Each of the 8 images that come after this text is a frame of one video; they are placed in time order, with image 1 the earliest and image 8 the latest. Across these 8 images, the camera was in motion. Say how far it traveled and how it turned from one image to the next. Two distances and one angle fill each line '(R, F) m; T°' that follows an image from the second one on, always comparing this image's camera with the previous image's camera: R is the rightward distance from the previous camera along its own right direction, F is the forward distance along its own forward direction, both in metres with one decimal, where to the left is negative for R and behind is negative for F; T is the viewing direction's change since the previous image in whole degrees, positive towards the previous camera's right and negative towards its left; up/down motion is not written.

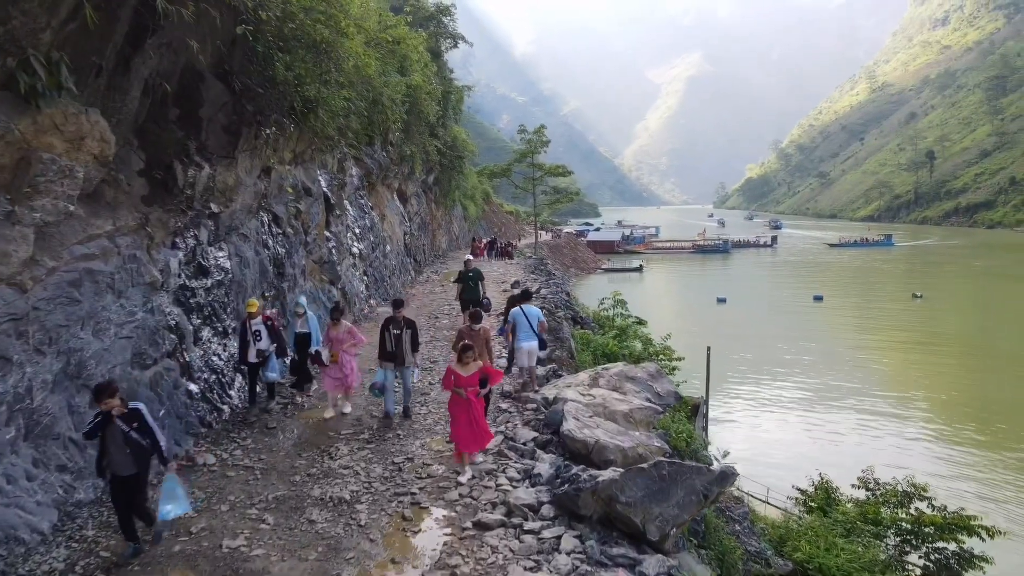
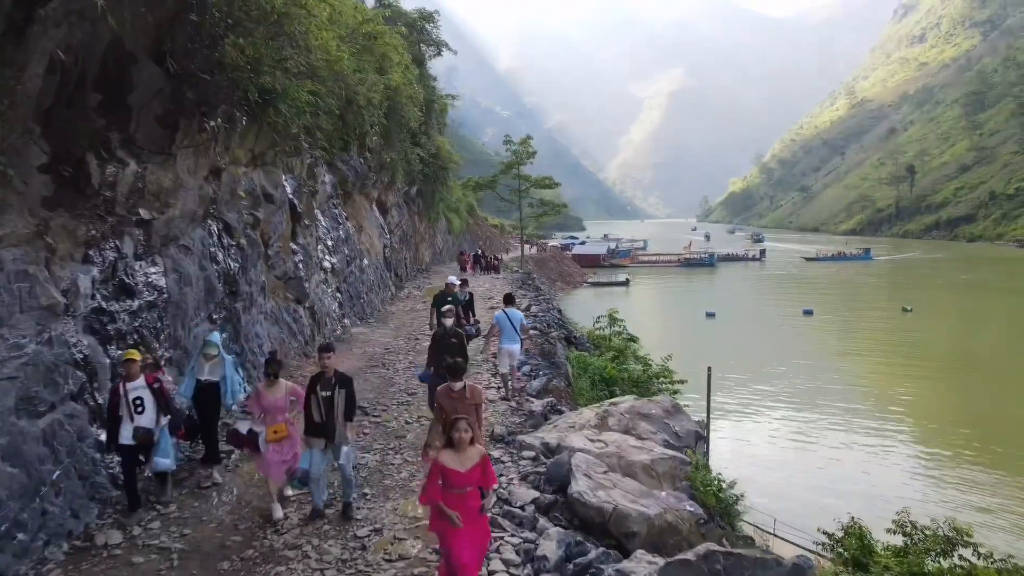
(-0.1, +1.4) m; +1°
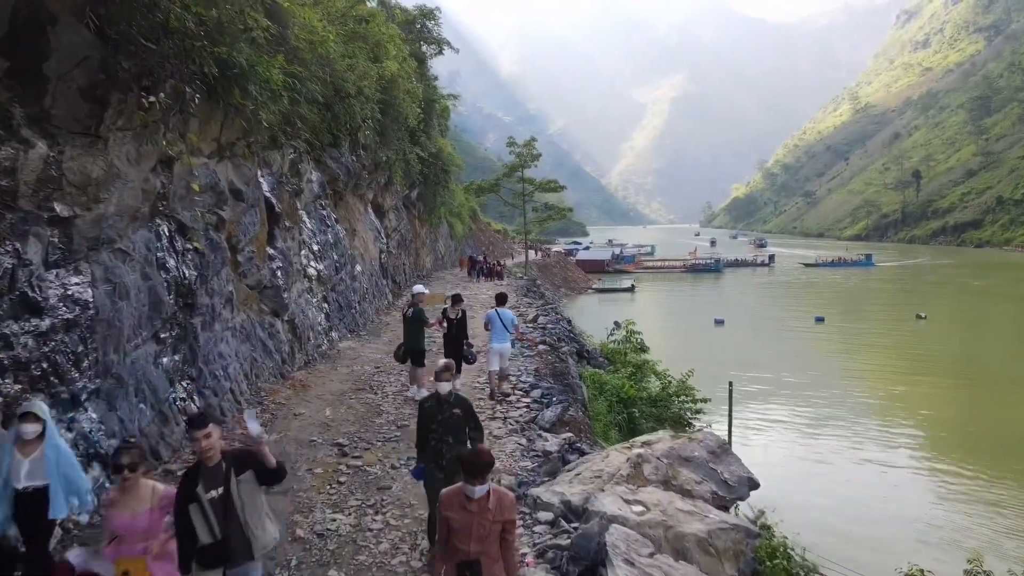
(-0.1, +1.5) m; 0°
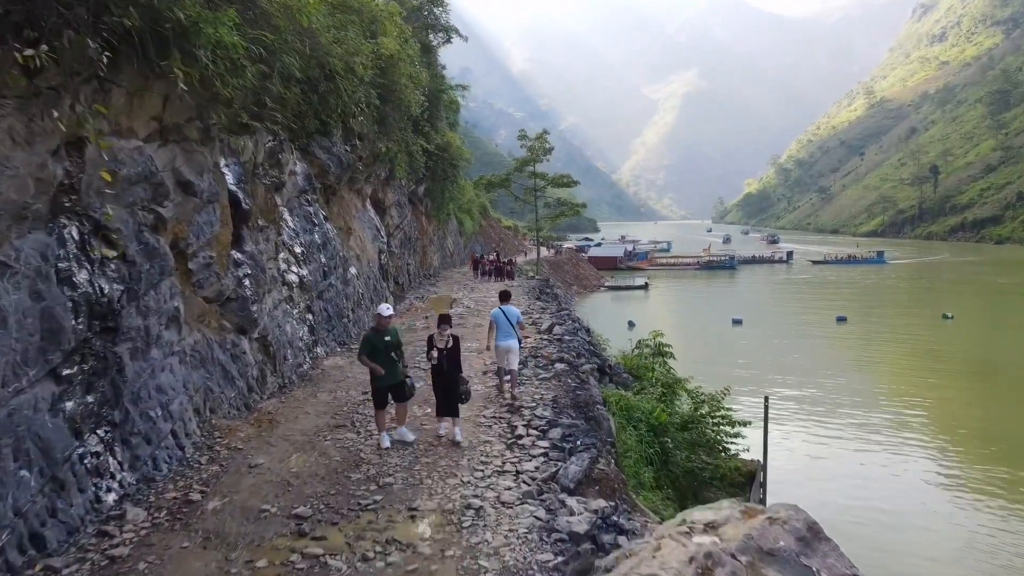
(0.0, +1.8) m; -1°
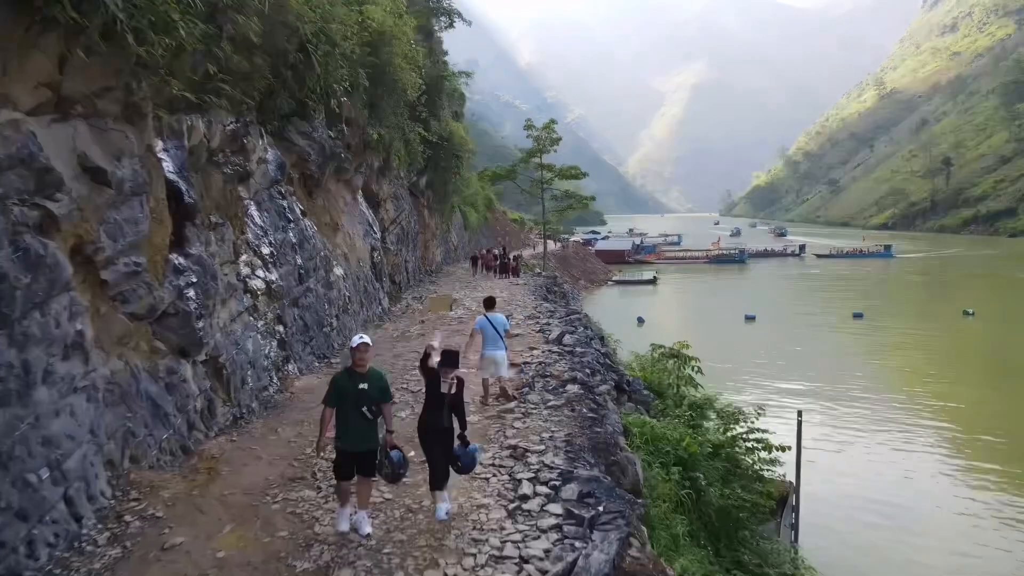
(0.0, +1.7) m; 0°
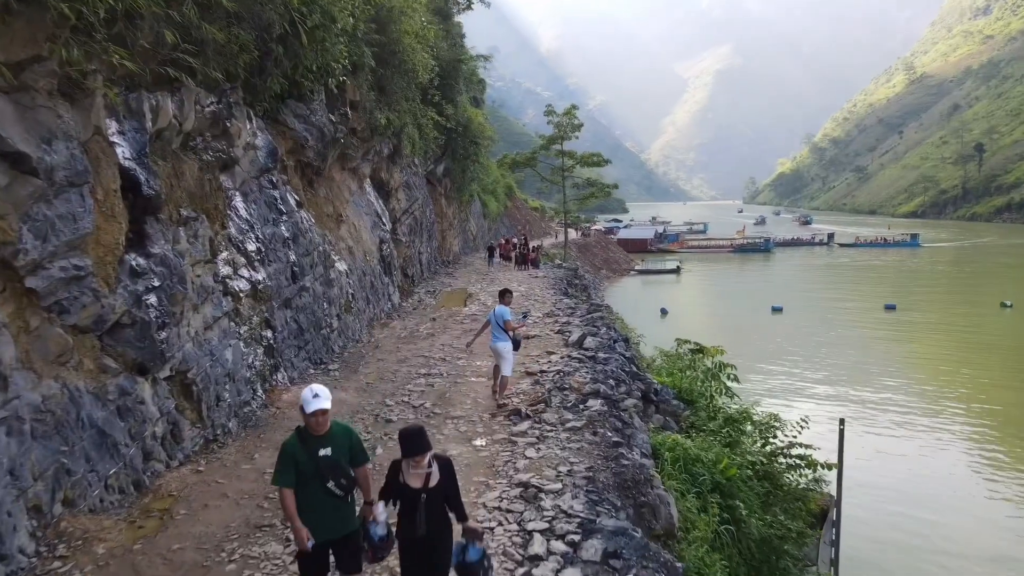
(+0.1, +1.1) m; -2°
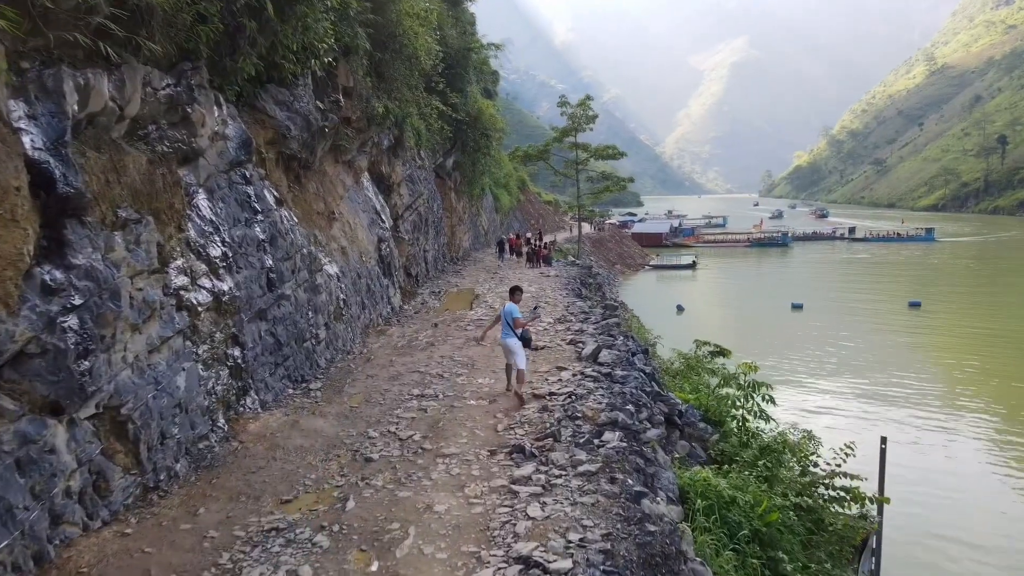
(+0.1, +1.2) m; -1°
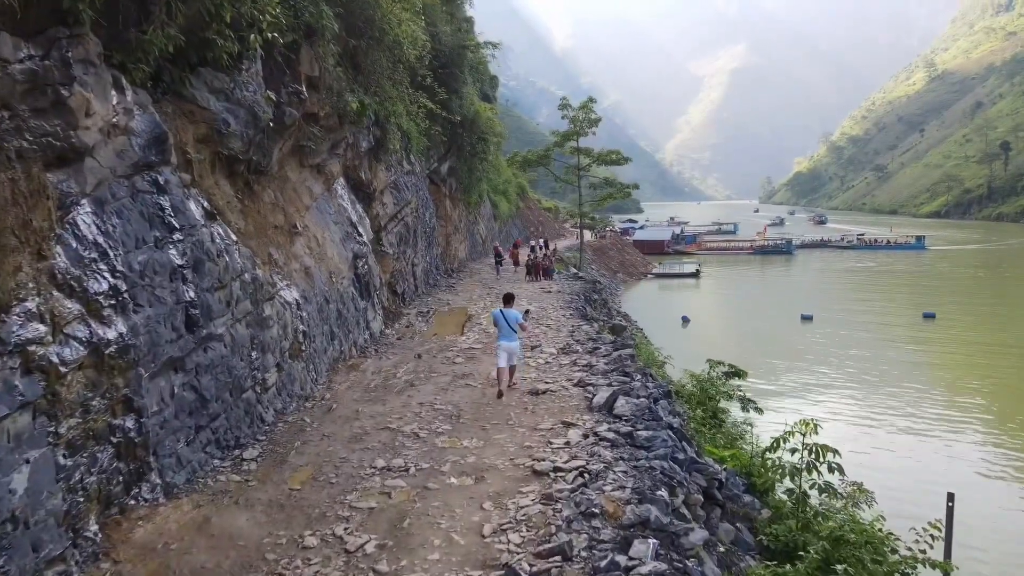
(+0.1, +2.0) m; 0°
